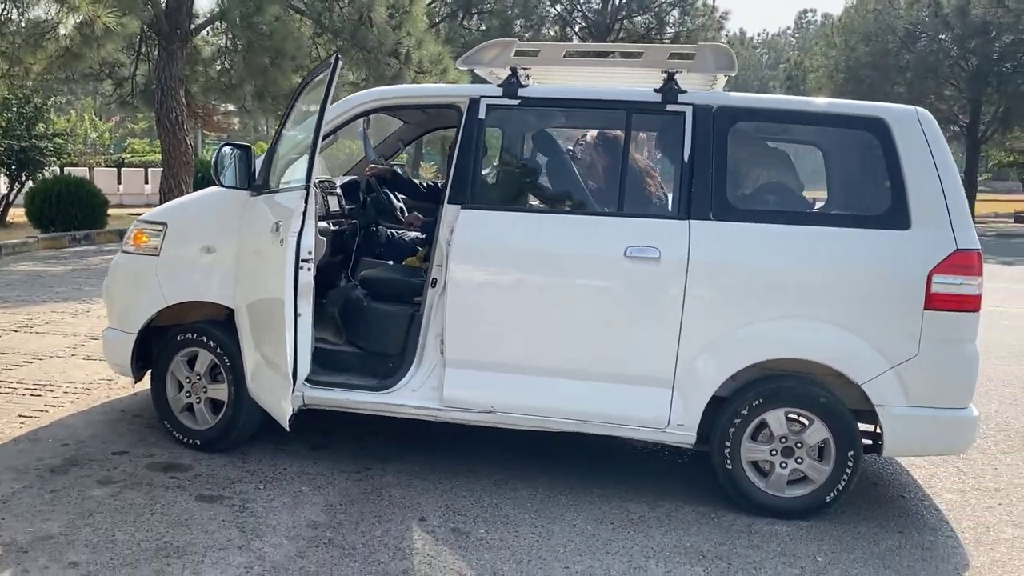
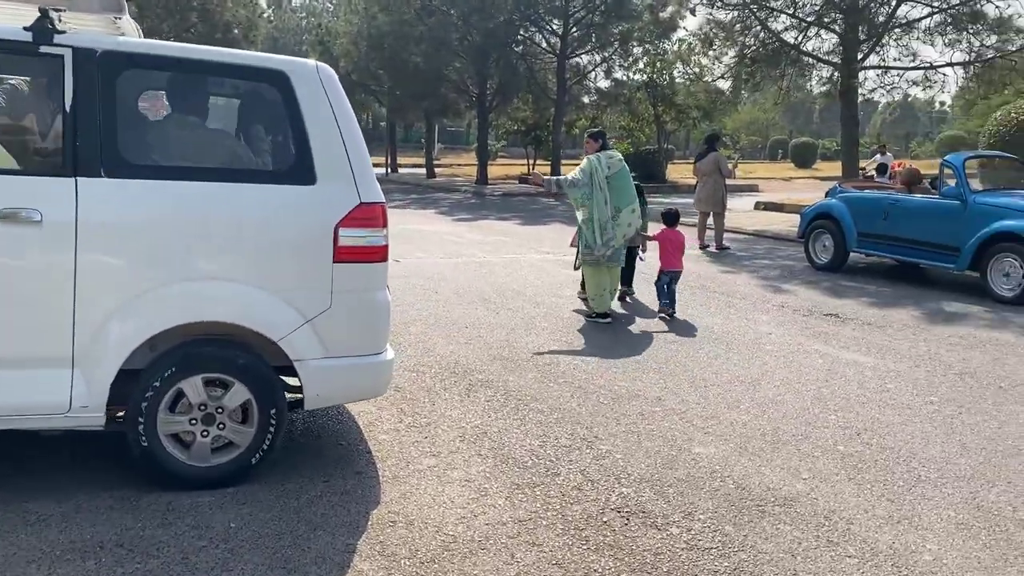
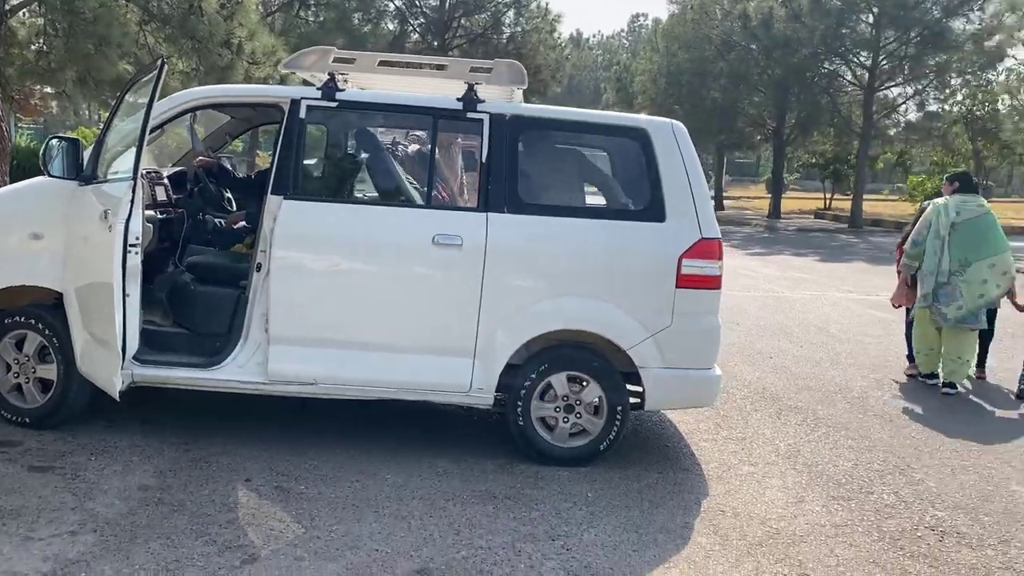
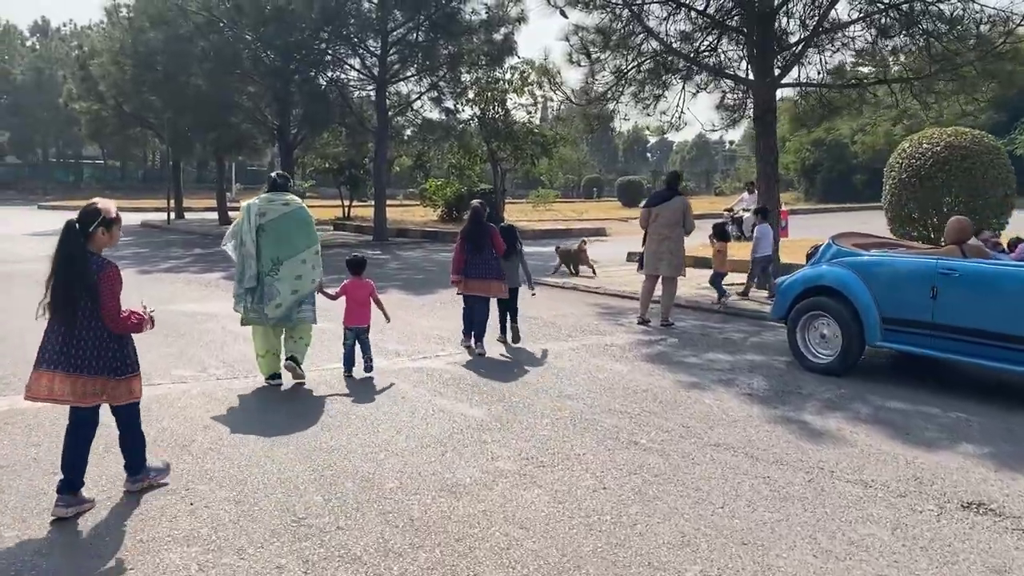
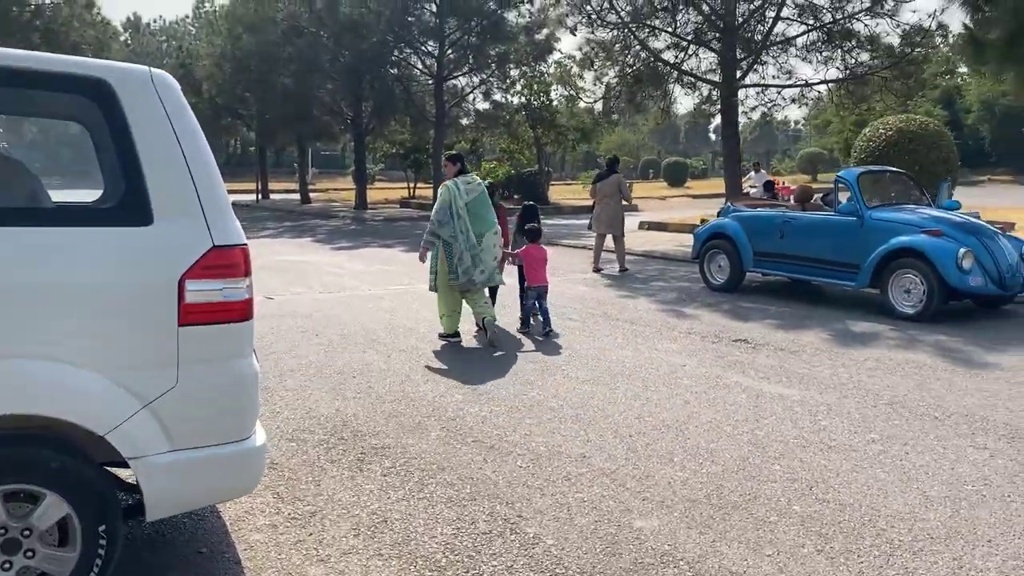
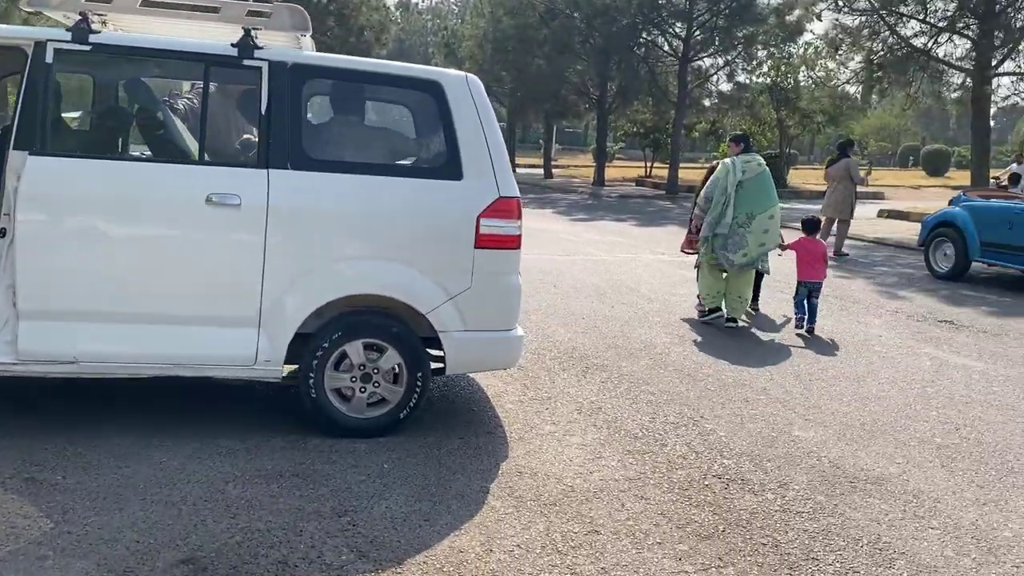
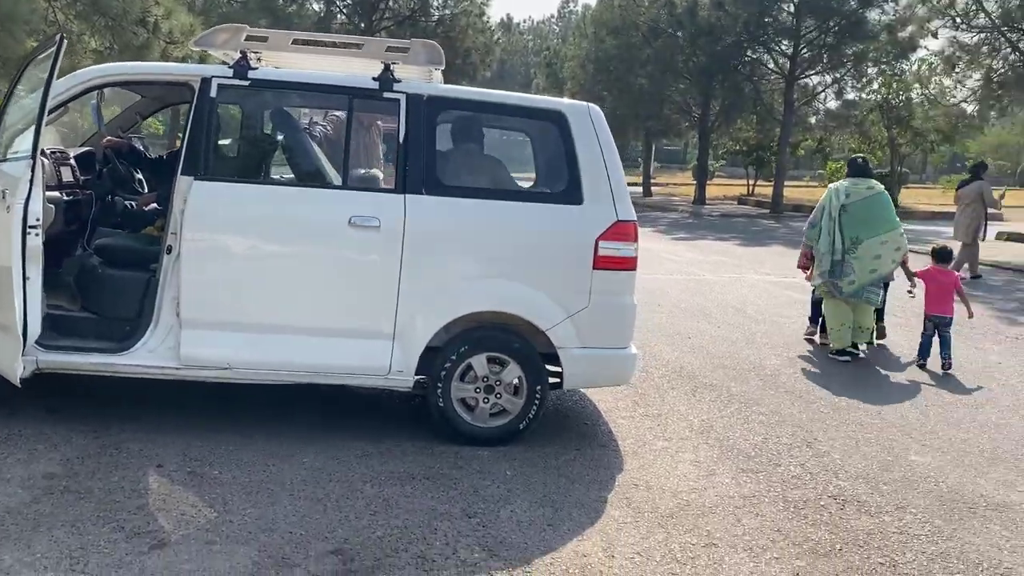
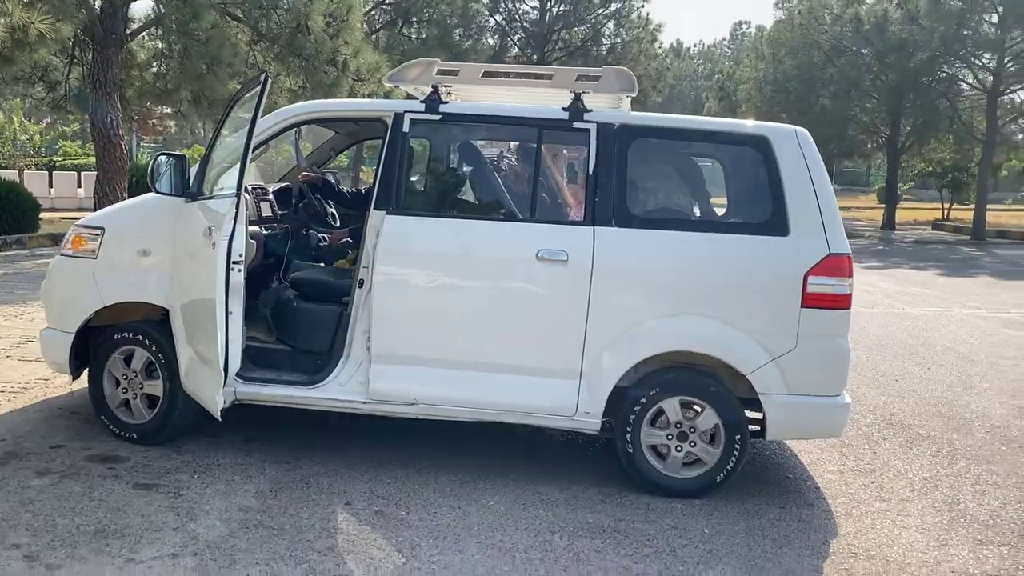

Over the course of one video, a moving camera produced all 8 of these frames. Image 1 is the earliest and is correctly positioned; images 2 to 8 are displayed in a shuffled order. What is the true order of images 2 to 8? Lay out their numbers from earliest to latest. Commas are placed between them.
8, 3, 7, 6, 2, 5, 4
